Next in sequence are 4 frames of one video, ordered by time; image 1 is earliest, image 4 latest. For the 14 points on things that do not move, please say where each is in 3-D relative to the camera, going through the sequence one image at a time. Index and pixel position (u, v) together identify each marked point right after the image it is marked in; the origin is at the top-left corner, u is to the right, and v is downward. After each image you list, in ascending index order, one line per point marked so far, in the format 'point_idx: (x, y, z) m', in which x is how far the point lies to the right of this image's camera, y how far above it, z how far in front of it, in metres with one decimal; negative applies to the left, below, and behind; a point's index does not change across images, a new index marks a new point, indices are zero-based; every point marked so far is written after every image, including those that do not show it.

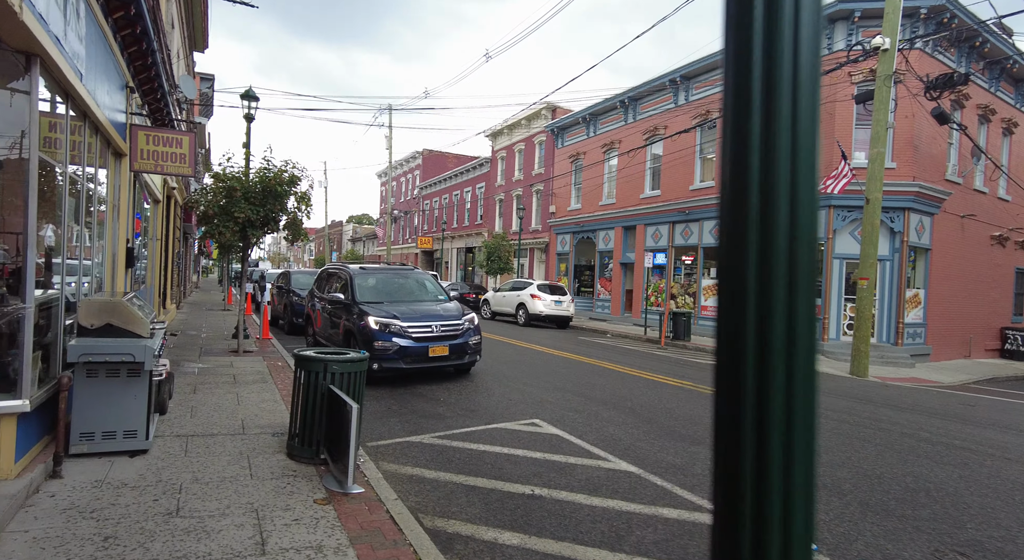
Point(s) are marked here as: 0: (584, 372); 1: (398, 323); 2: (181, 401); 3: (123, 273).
0: (+1.2, -1.6, +9.9) m
1: (-1.7, -0.7, +8.3) m
2: (-3.7, -1.4, +6.4) m
3: (-4.9, +0.1, +7.2) m
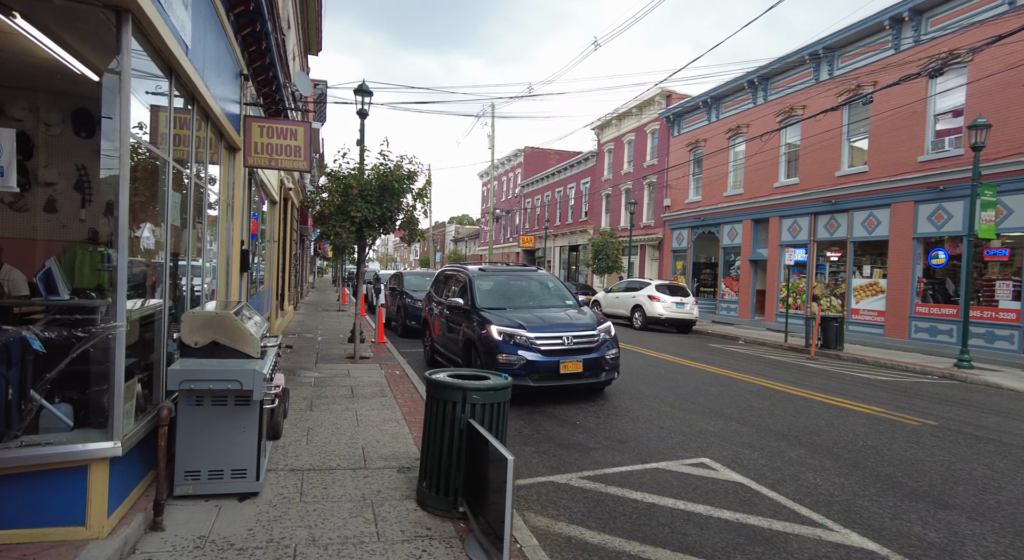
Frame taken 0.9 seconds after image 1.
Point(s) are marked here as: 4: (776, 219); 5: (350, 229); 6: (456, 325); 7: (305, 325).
0: (+3.3, -1.6, +8.3) m
1: (+0.2, -0.7, +7.3) m
2: (-2.2, -1.4, +5.8) m
3: (-3.2, 0.0, +6.7) m
4: (+9.3, +2.1, +19.9) m
5: (-2.6, +0.8, +9.2) m
6: (-0.9, -0.7, +9.1) m
7: (-5.7, -1.2, +15.6) m
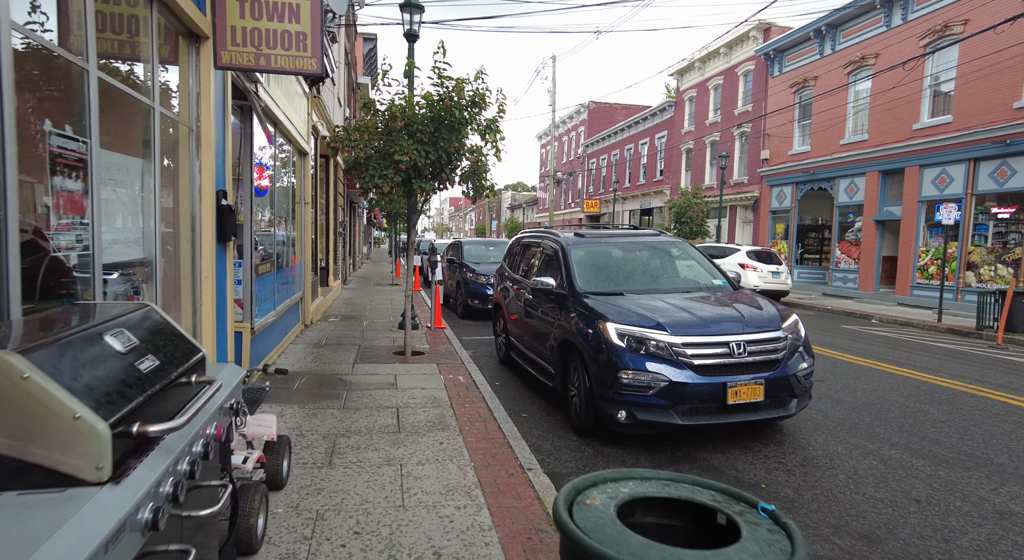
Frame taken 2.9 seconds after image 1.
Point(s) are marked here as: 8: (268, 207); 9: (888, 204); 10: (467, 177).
0: (+4.5, -1.3, +5.4) m
1: (+1.2, -0.5, +4.6) m
2: (-1.2, -1.3, +3.3) m
3: (-2.2, +0.2, +4.3) m
4: (+11.5, +3.1, +16.1) m
5: (-1.4, +1.2, +6.7) m
6: (+0.4, -0.4, +6.5) m
7: (-3.8, -0.6, +13.5) m
8: (-3.1, +1.0, +7.3) m
9: (+11.5, +2.3, +17.4) m
10: (-0.6, +1.3, +7.1) m
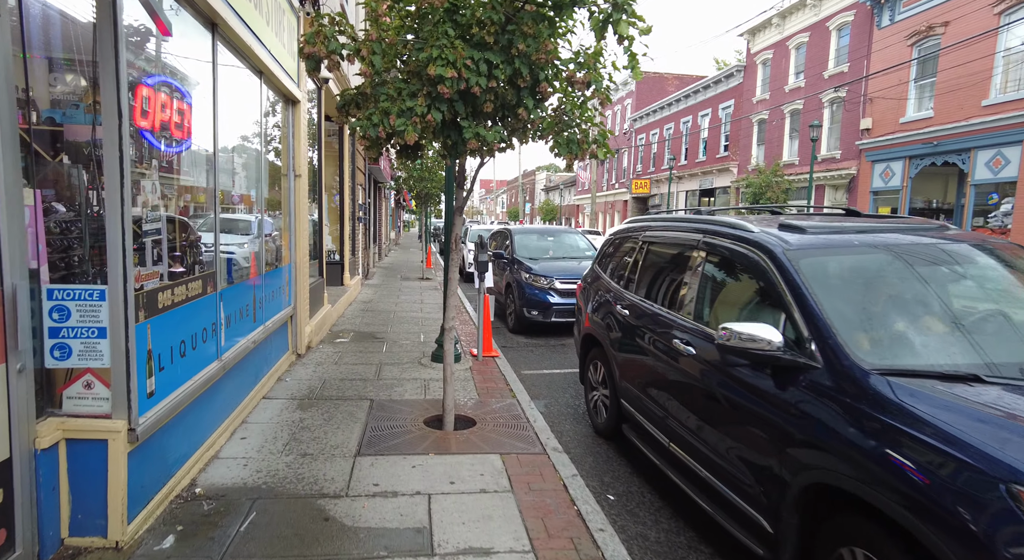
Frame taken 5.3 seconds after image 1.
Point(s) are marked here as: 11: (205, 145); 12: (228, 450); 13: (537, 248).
0: (+5.3, -1.6, +2.0) m
1: (+2.0, -0.7, +1.3) m
2: (-0.6, -1.6, +0.2) m
3: (-1.5, 0.0, +1.2) m
4: (+12.8, +3.1, +12.2) m
5: (-0.5, +1.0, +3.5) m
6: (+1.2, -0.6, +3.3) m
7: (-2.6, -0.6, +10.5) m
8: (-2.2, +0.8, +4.2) m
9: (+12.9, +2.4, +13.5) m
10: (+0.3, +1.1, +3.9) m
11: (-2.3, +1.0, +4.2) m
12: (-2.0, -1.2, +4.1) m
13: (+0.5, +0.6, +10.6) m
